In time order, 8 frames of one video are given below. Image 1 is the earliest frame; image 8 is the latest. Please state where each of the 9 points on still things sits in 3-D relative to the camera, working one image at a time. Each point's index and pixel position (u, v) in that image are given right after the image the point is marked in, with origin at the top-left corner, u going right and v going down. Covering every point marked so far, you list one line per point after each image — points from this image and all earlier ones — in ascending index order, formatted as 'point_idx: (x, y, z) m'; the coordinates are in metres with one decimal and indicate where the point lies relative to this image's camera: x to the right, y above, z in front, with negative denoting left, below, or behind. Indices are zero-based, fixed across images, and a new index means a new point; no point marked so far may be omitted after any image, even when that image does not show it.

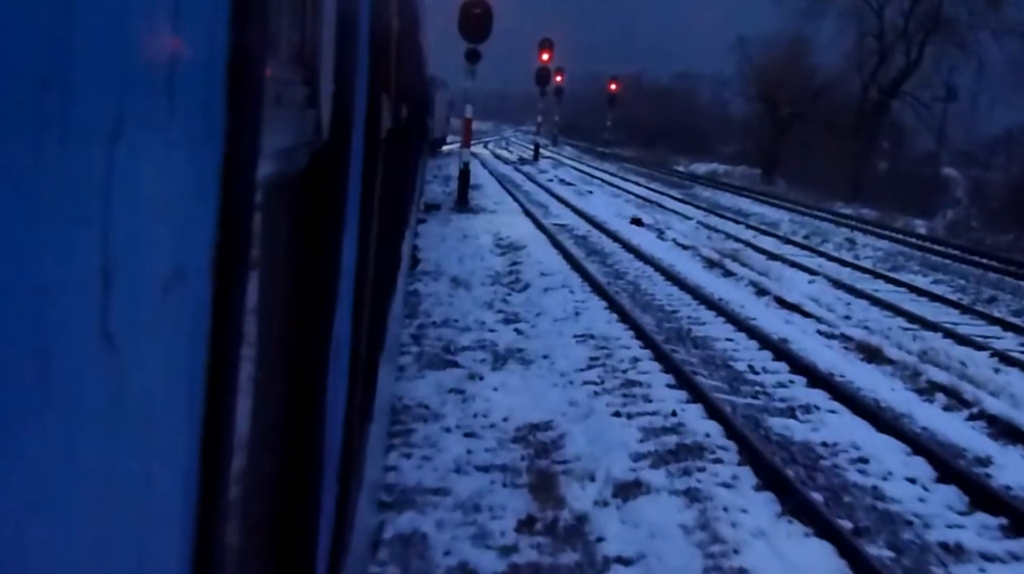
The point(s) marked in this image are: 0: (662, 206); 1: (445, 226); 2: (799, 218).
0: (+1.9, +1.0, +15.3) m
1: (-0.7, +0.6, +13.1) m
2: (+3.5, +0.8, +14.7) m
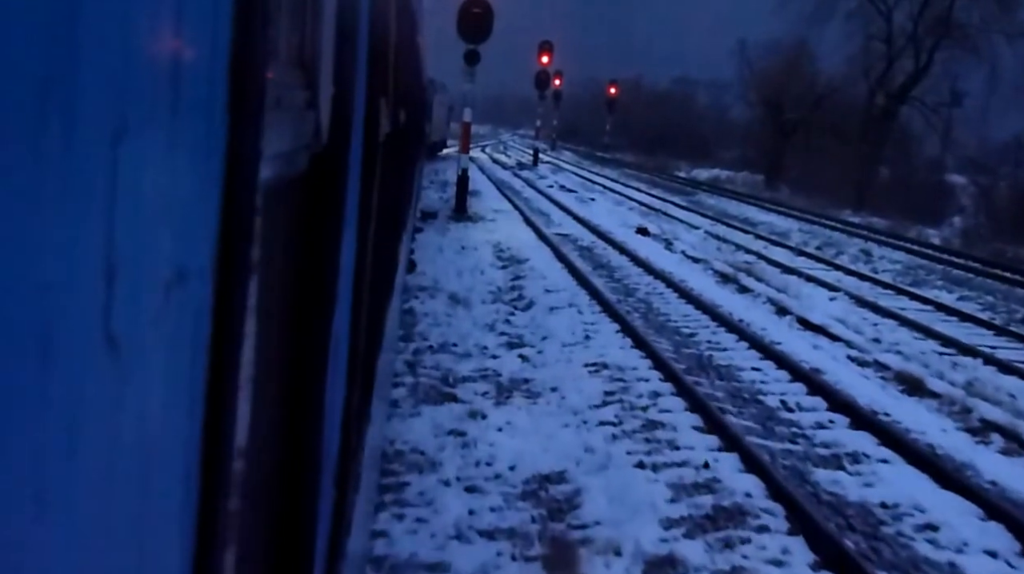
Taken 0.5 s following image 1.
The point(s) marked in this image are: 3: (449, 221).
0: (+1.9, +0.9, +14.8) m
1: (-0.7, +0.5, +12.5) m
2: (+3.5, +0.7, +14.2) m
3: (-0.7, +0.7, +13.9) m
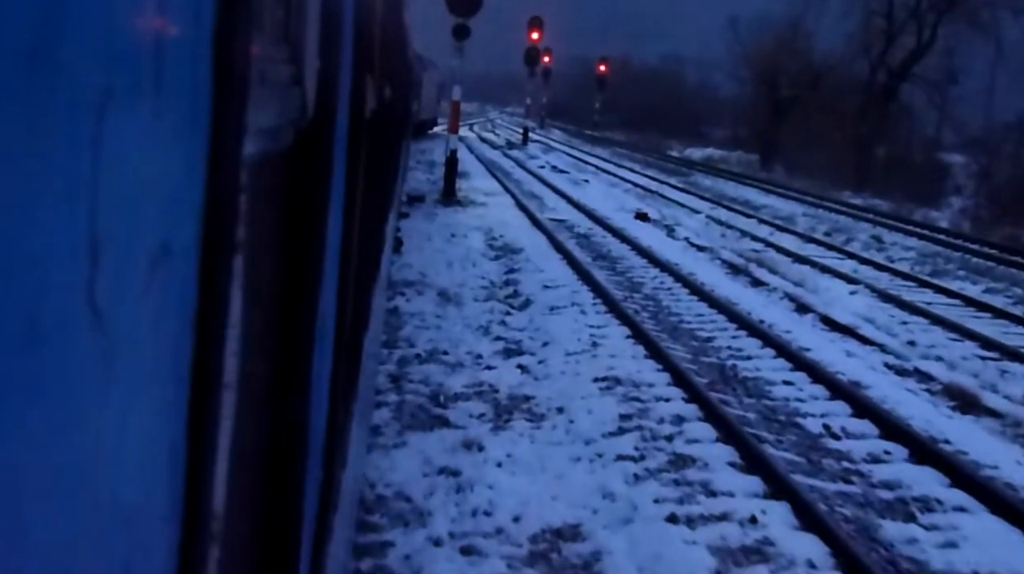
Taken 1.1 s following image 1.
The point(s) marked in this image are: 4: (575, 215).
0: (+1.8, +1.0, +14.2) m
1: (-0.8, +0.6, +11.9) m
2: (+3.4, +0.9, +13.6) m
3: (-0.8, +0.9, +13.3) m
4: (+0.7, +0.7, +12.5) m
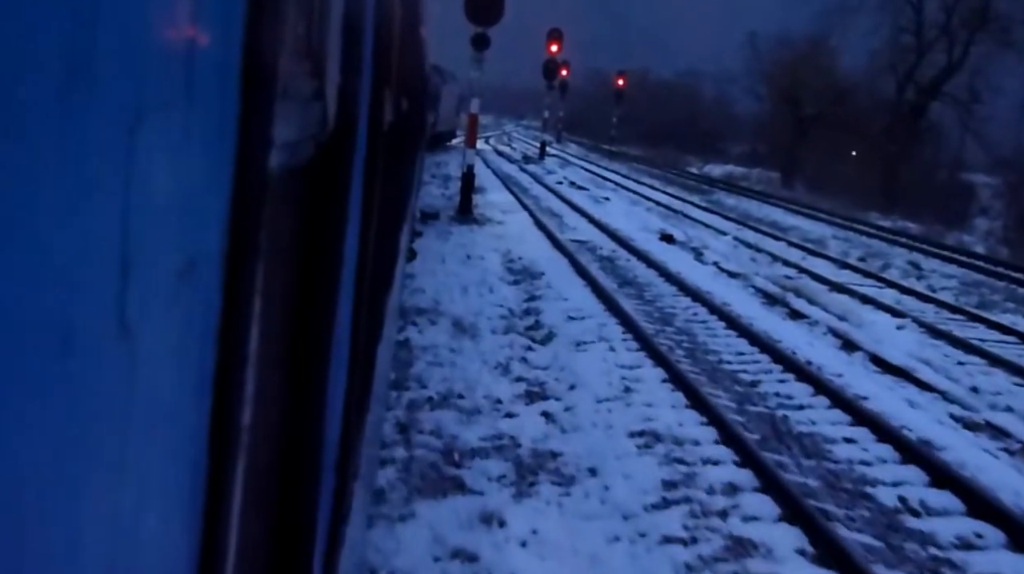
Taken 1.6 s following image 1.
0: (+2.0, +0.8, +13.6) m
1: (-0.6, +0.4, +11.4) m
2: (+3.6, +0.6, +13.1) m
3: (-0.6, +0.7, +12.8) m
4: (+0.9, +0.5, +12.0) m
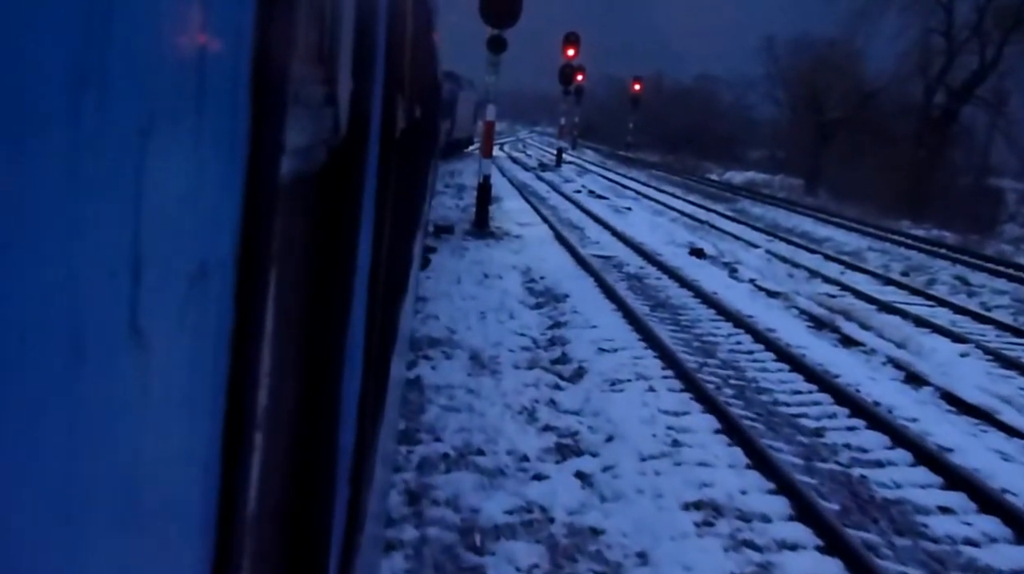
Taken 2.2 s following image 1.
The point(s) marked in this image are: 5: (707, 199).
0: (+2.2, +0.6, +13.0) m
1: (-0.5, +0.3, +10.8) m
2: (+3.8, +0.4, +12.4) m
3: (-0.4, +0.5, +12.1) m
4: (+1.0, +0.3, +11.3) m
5: (+3.1, +1.4, +19.1) m
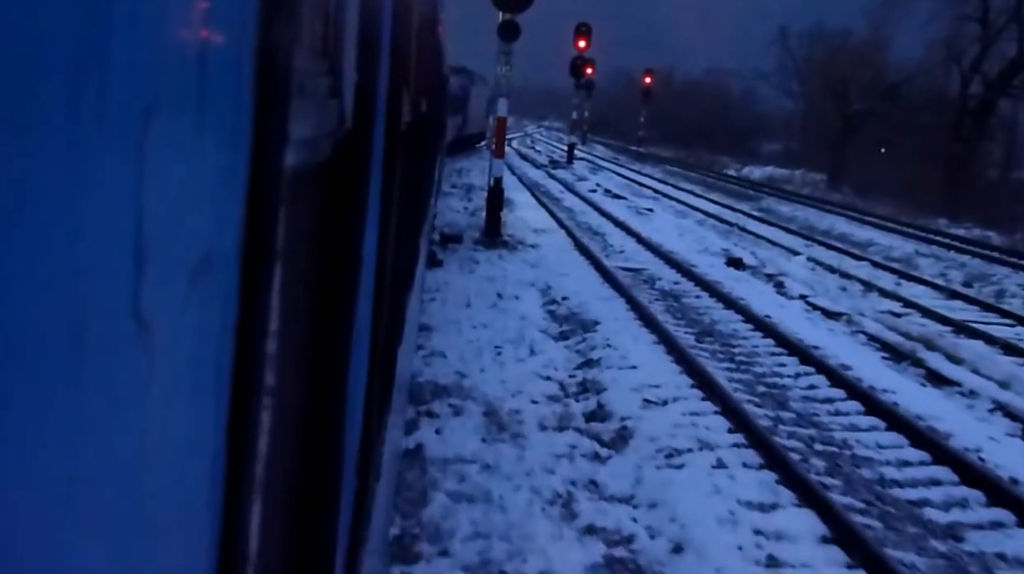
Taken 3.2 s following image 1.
0: (+2.3, +0.5, +11.9) m
1: (-0.4, +0.1, +9.7) m
2: (+3.9, +0.4, +11.4) m
3: (-0.3, +0.4, +11.1) m
4: (+1.1, +0.2, +10.3) m
5: (+3.2, +1.3, +18.0) m
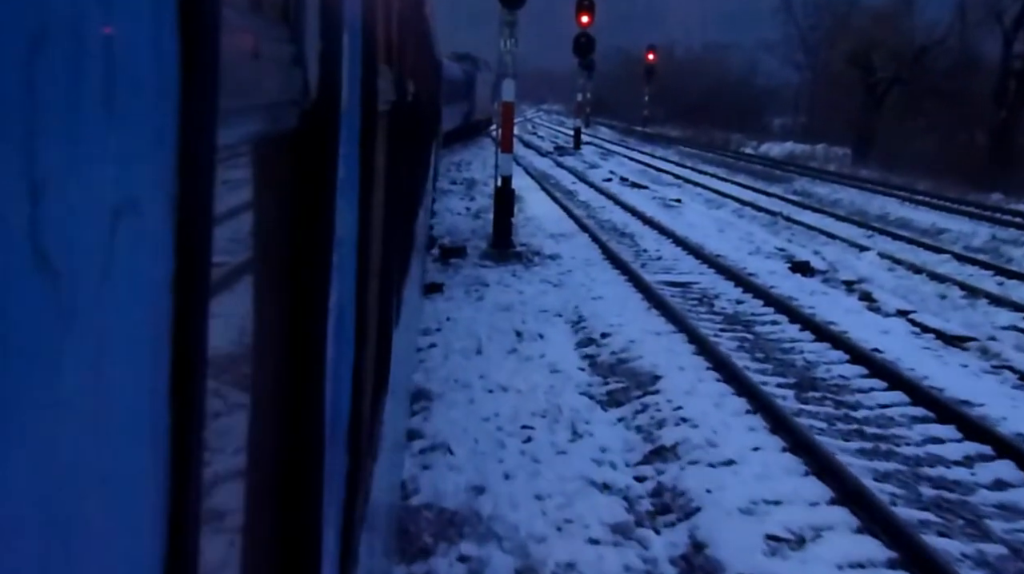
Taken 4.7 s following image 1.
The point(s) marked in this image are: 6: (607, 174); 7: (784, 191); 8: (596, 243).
0: (+2.4, +0.6, +10.4) m
1: (-0.3, 0.0, +8.2) m
2: (+4.0, +0.5, +9.8) m
3: (-0.2, +0.3, +9.6) m
4: (+1.2, +0.2, +8.7) m
5: (+3.3, +1.5, +16.4) m
6: (+1.3, +1.6, +17.2) m
7: (+3.1, +1.1, +14.1) m
8: (+0.6, +0.5, +10.2) m
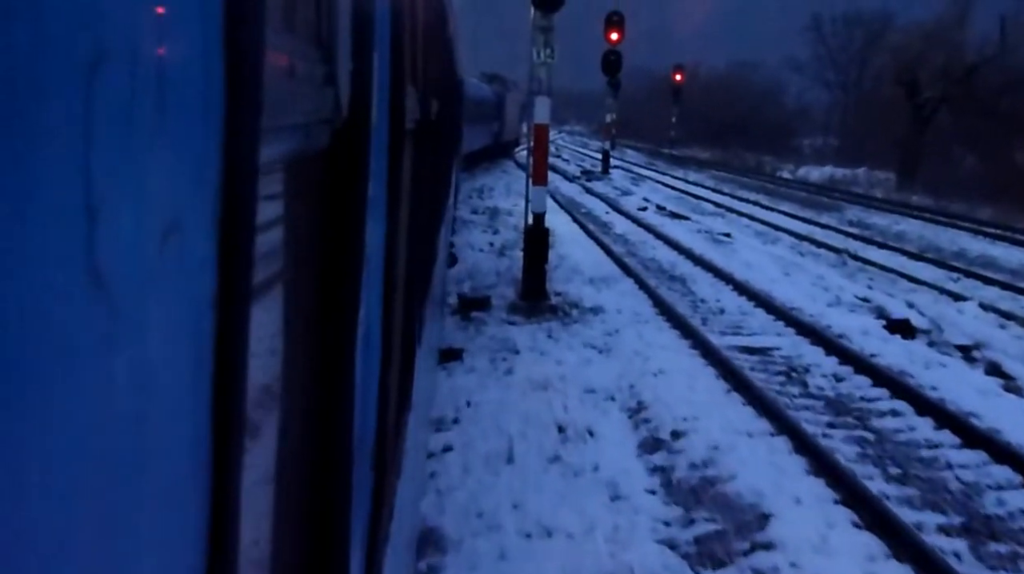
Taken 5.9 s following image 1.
0: (+2.6, +0.2, +9.1) m
1: (-0.1, -0.3, +7.0) m
2: (+4.2, +0.1, +8.5) m
3: (0.0, 0.0, +8.3) m
4: (+1.4, -0.1, +7.5) m
5: (+3.6, +1.0, +15.2) m
6: (+1.7, +1.2, +16.0) m
7: (+3.4, +0.7, +12.8) m
8: (+0.8, +0.1, +9.0) m
